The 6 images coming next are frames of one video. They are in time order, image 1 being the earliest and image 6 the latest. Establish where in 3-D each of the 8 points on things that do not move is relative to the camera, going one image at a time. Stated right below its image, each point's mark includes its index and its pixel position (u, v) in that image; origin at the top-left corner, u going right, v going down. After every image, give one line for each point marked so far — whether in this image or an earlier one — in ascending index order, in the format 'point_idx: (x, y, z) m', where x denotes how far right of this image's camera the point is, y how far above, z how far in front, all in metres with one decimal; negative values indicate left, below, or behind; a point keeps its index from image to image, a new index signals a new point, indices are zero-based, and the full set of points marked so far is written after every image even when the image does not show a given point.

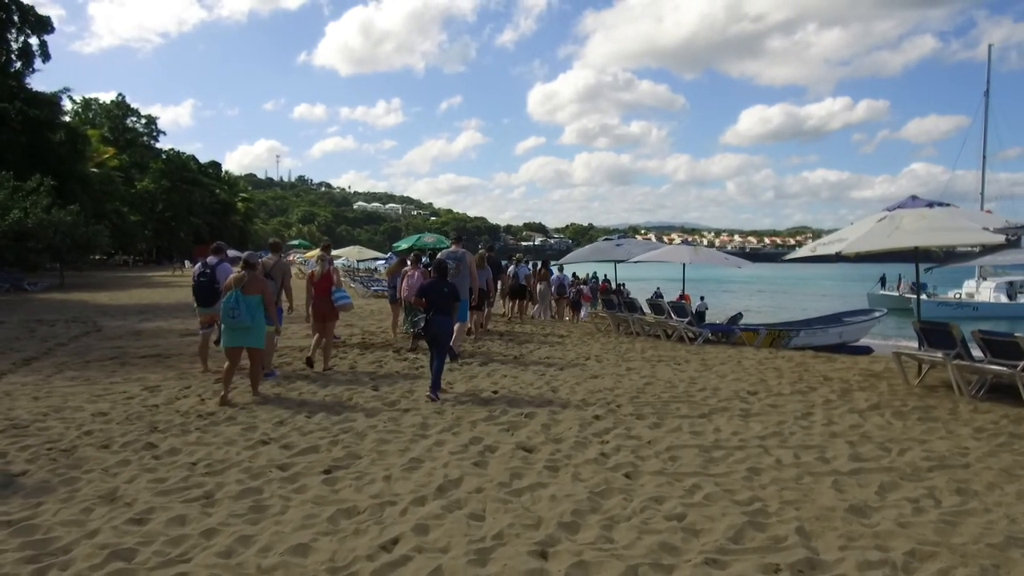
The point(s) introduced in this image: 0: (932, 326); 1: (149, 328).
0: (+4.4, -0.4, +7.7) m
1: (-7.2, -0.8, +14.8) m
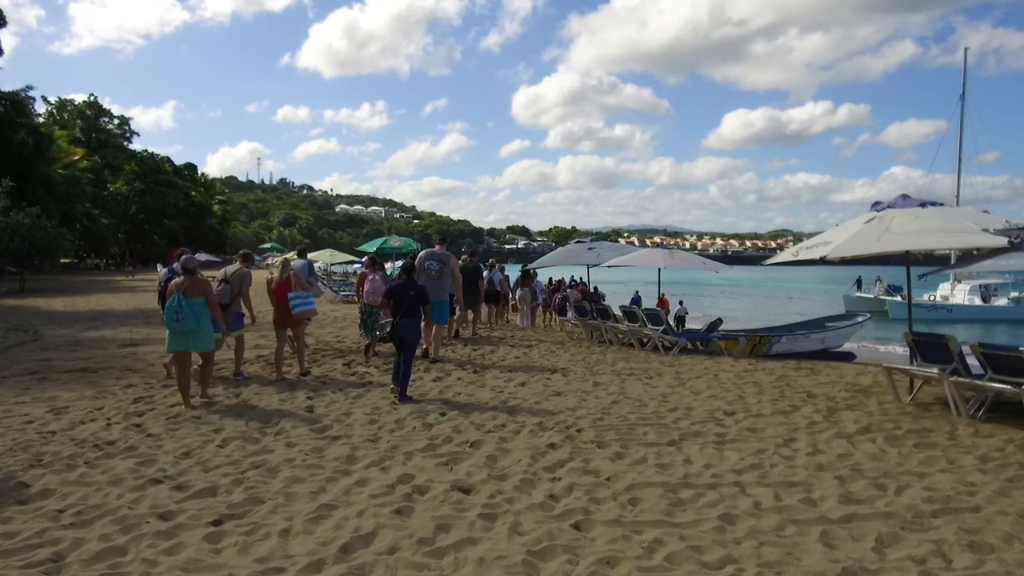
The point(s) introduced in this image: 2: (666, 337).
0: (+3.9, -0.5, +7.0) m
1: (-7.9, -0.9, +13.8) m
2: (+2.3, -0.7, +11.2) m
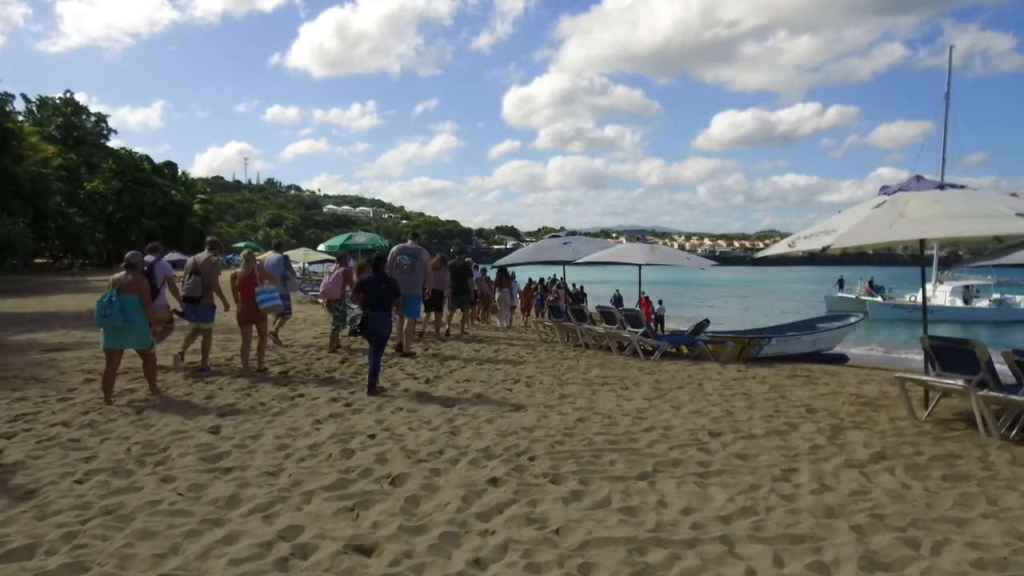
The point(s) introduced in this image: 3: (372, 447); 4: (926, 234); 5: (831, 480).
0: (+3.5, -0.4, +5.9) m
1: (-8.4, -0.9, +12.6) m
2: (+1.8, -0.7, +10.1) m
3: (-1.0, -1.1, +5.2) m
4: (+3.1, +0.4, +5.6) m
5: (+1.9, -1.2, +4.5) m
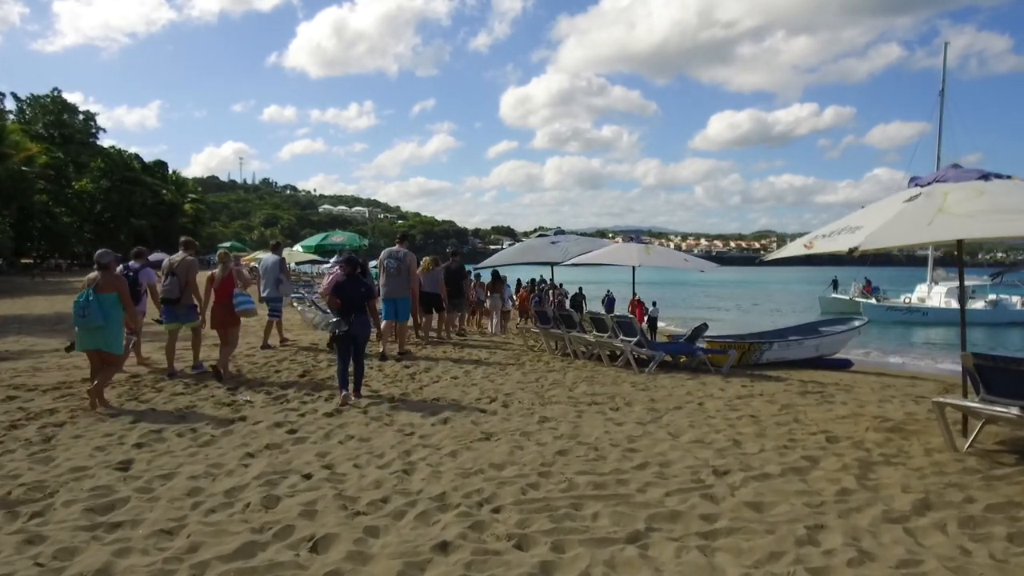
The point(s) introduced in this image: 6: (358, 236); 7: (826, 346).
0: (+3.3, -0.5, +5.0) m
1: (-8.6, -1.0, +11.6) m
2: (+1.6, -0.8, +9.2) m
3: (-1.2, -1.2, +4.3) m
4: (+2.9, +0.4, +4.6) m
5: (+1.7, -1.2, +3.5) m
6: (-3.5, +1.2, +16.8) m
7: (+7.1, -1.3, +16.7) m
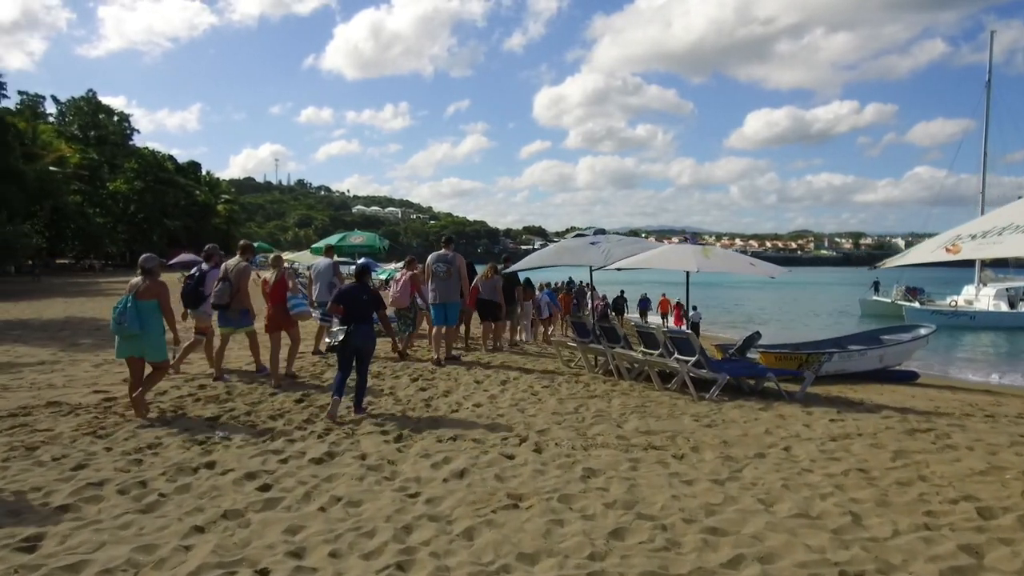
0: (+3.4, -0.6, +3.5) m
1: (-8.2, -1.0, +10.6) m
2: (+2.0, -0.9, +7.7) m
3: (-1.1, -1.3, +2.9) m
4: (+3.0, +0.2, +3.1) m
5: (+1.8, -1.3, +2.1) m
6: (-2.8, +1.1, +15.5) m
7: (+7.8, -1.4, +15.0) m
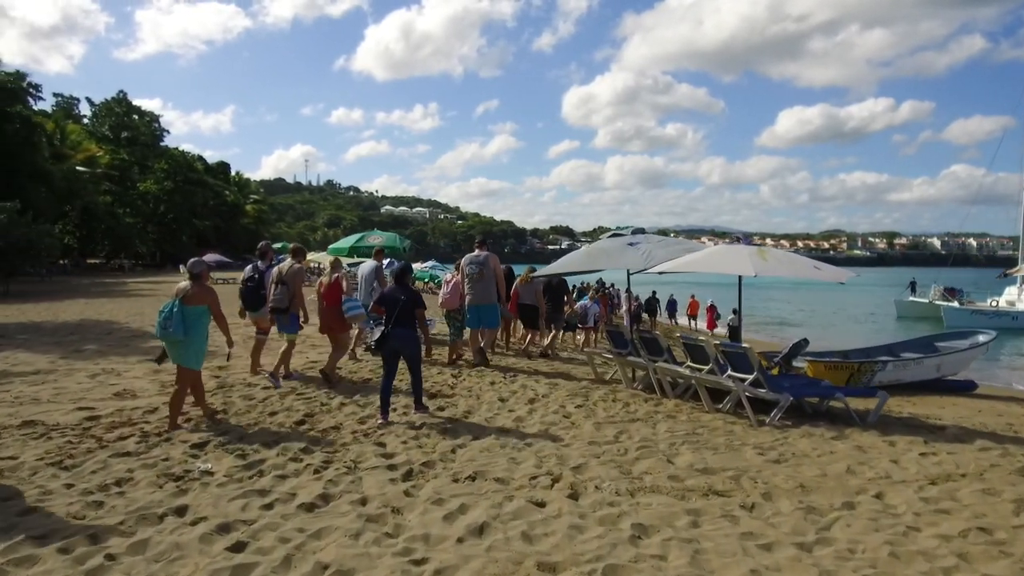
0: (+3.5, -0.7, +2.5) m
1: (-7.8, -1.1, +10.0) m
2: (+2.2, -0.9, +6.7) m
3: (-1.0, -1.3, +2.1) m
4: (+3.1, +0.2, +2.1) m
5: (+1.9, -1.4, +1.1) m
6: (-2.2, +1.0, +14.7) m
7: (+8.3, -1.5, +13.8) m
